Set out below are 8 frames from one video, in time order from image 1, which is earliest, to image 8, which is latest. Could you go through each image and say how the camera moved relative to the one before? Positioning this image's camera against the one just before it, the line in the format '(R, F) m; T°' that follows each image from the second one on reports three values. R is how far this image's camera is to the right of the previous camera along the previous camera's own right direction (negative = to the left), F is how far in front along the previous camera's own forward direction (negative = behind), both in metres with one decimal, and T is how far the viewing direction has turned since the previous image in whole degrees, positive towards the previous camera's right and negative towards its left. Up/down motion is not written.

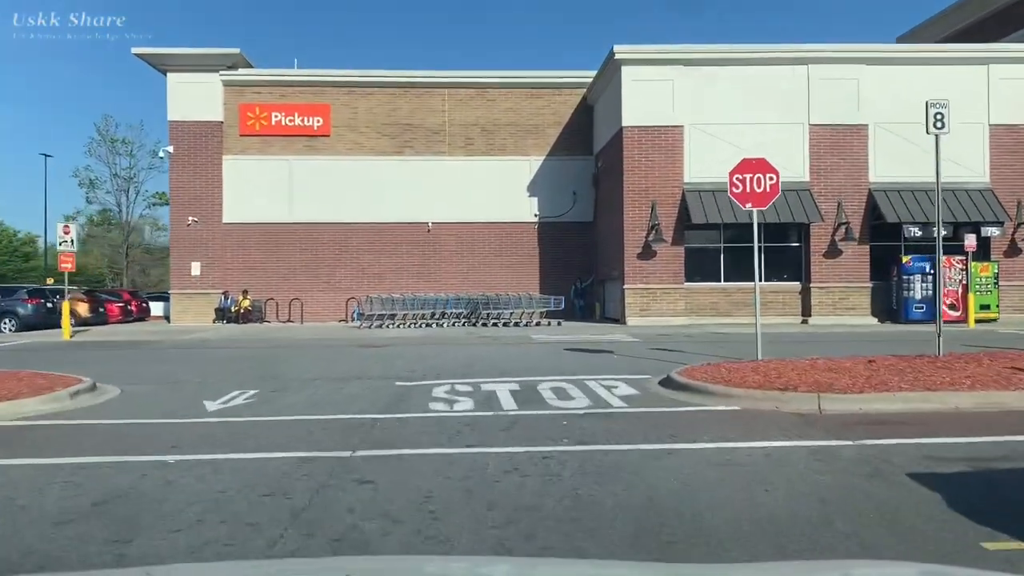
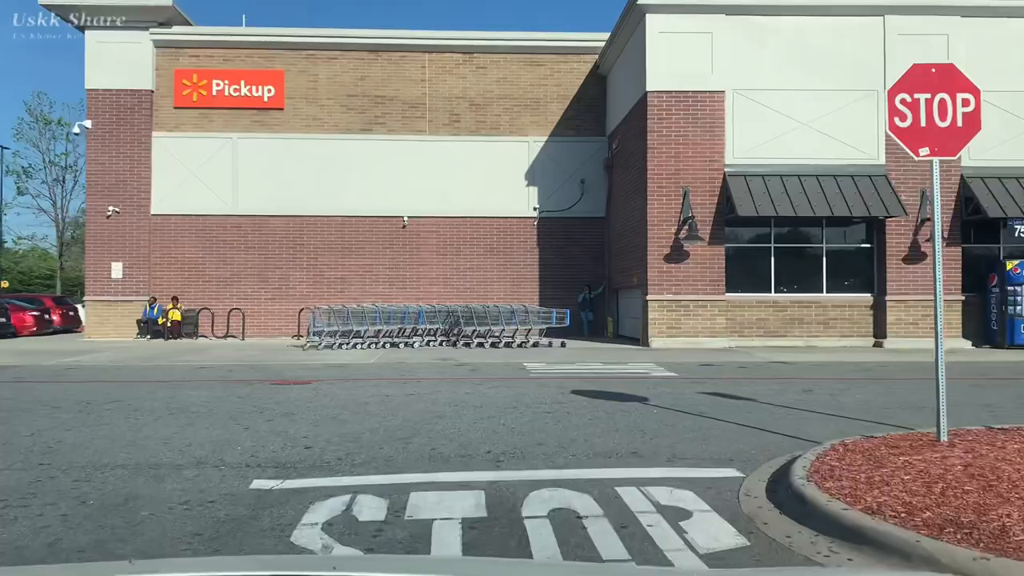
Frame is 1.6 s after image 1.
(+0.3, +5.9) m; 0°
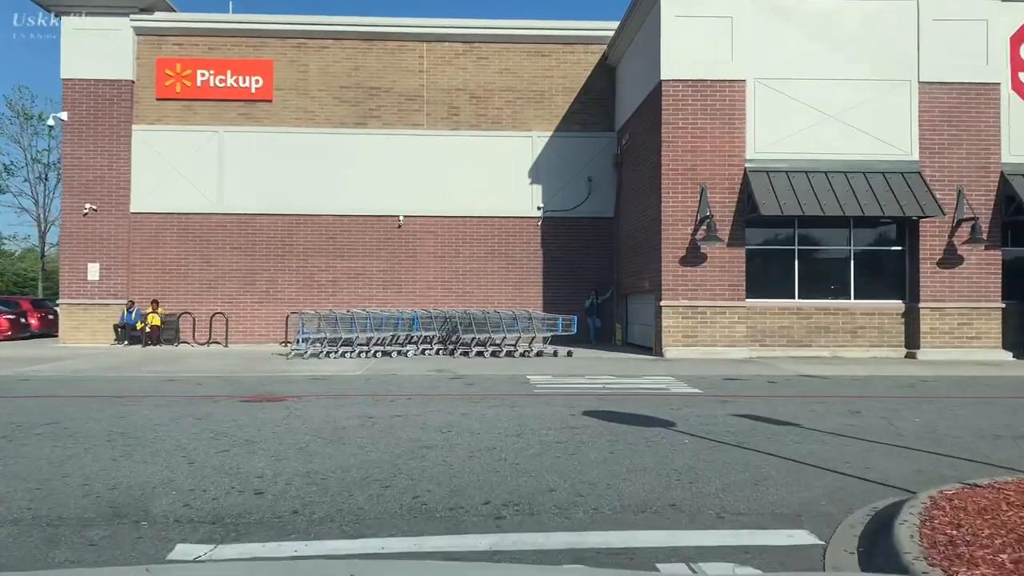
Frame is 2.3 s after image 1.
(0.0, +1.6) m; 0°
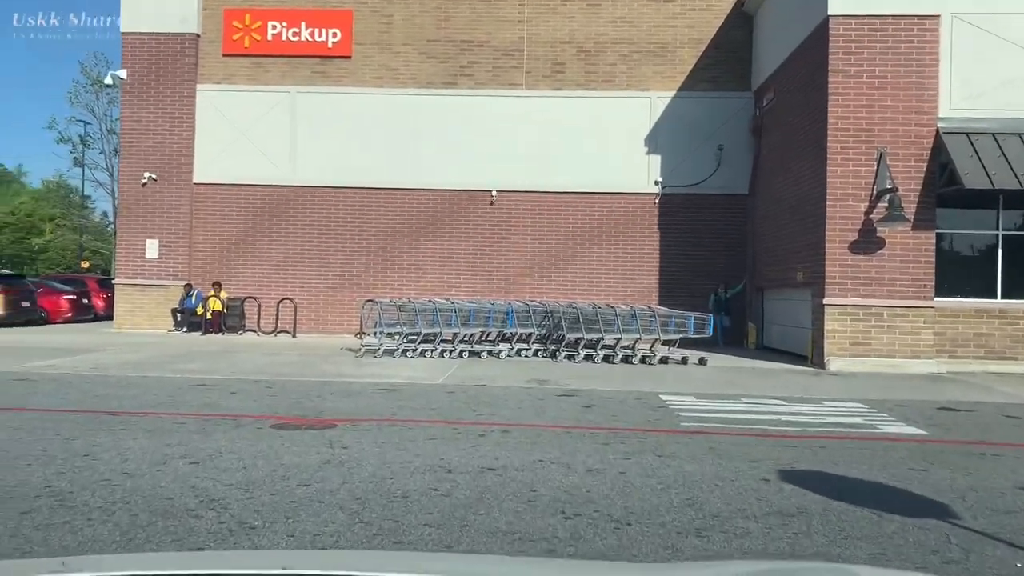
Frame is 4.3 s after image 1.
(-0.5, +3.6) m; -6°
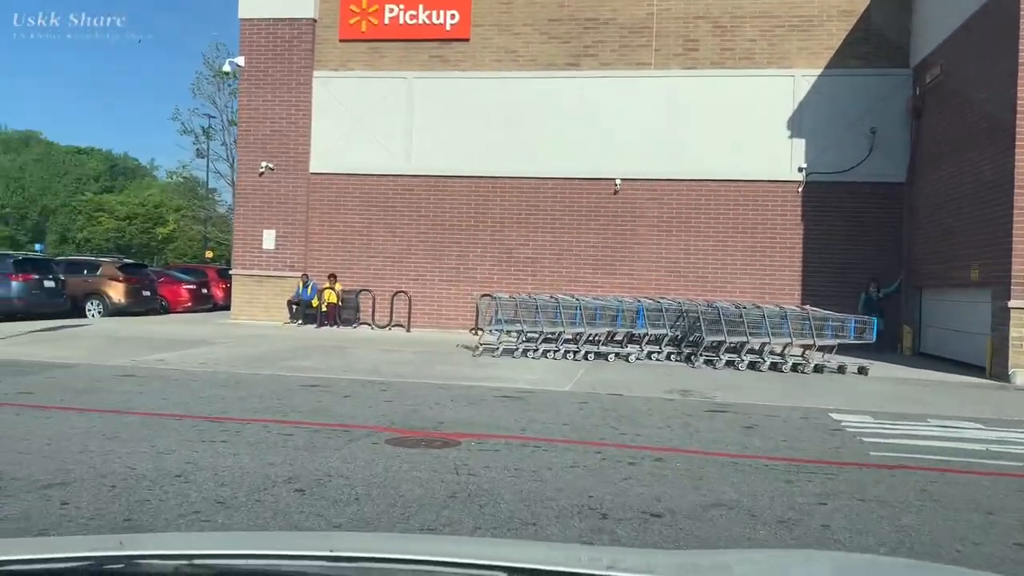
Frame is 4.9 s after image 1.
(-0.4, +1.2) m; -7°
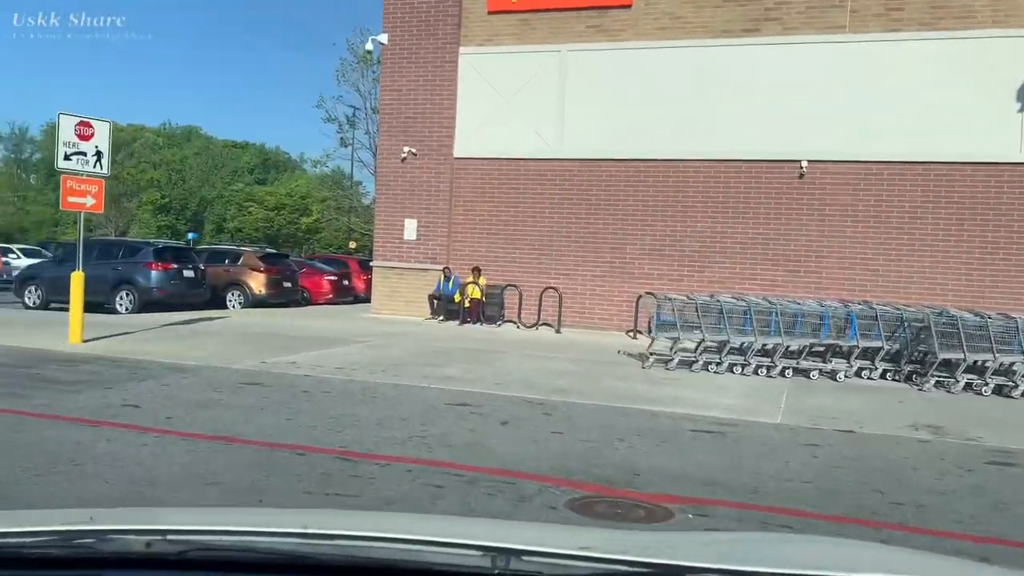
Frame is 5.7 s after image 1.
(-0.6, +2.0) m; -9°
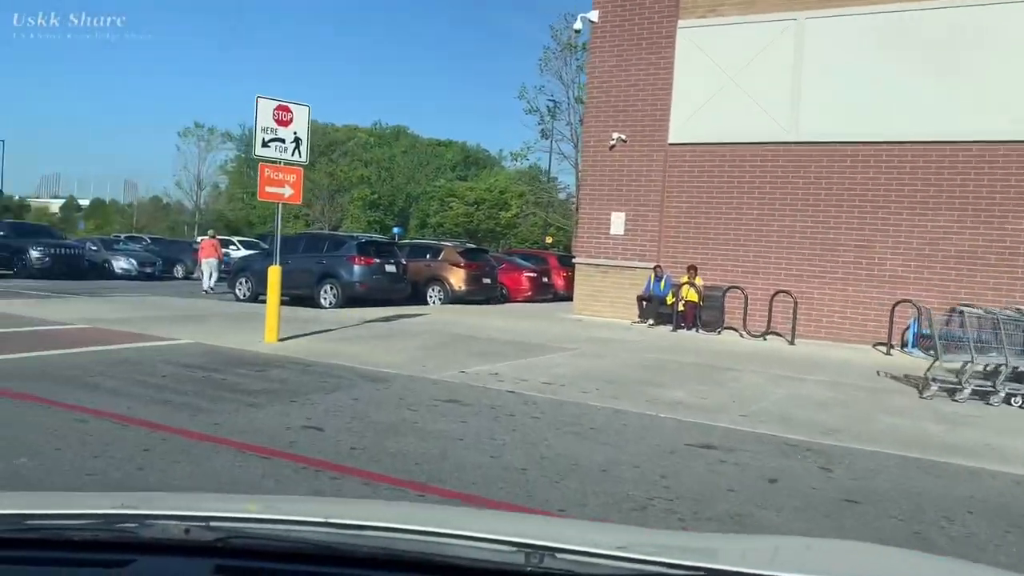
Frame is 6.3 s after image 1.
(-0.5, +1.6) m; -13°
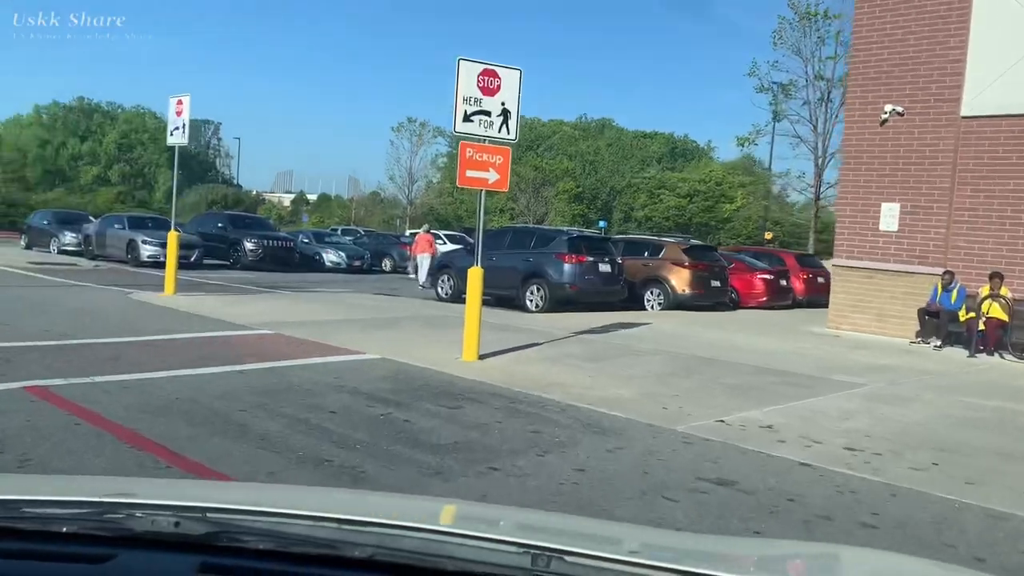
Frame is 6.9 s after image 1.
(-0.6, +2.4) m; -13°
